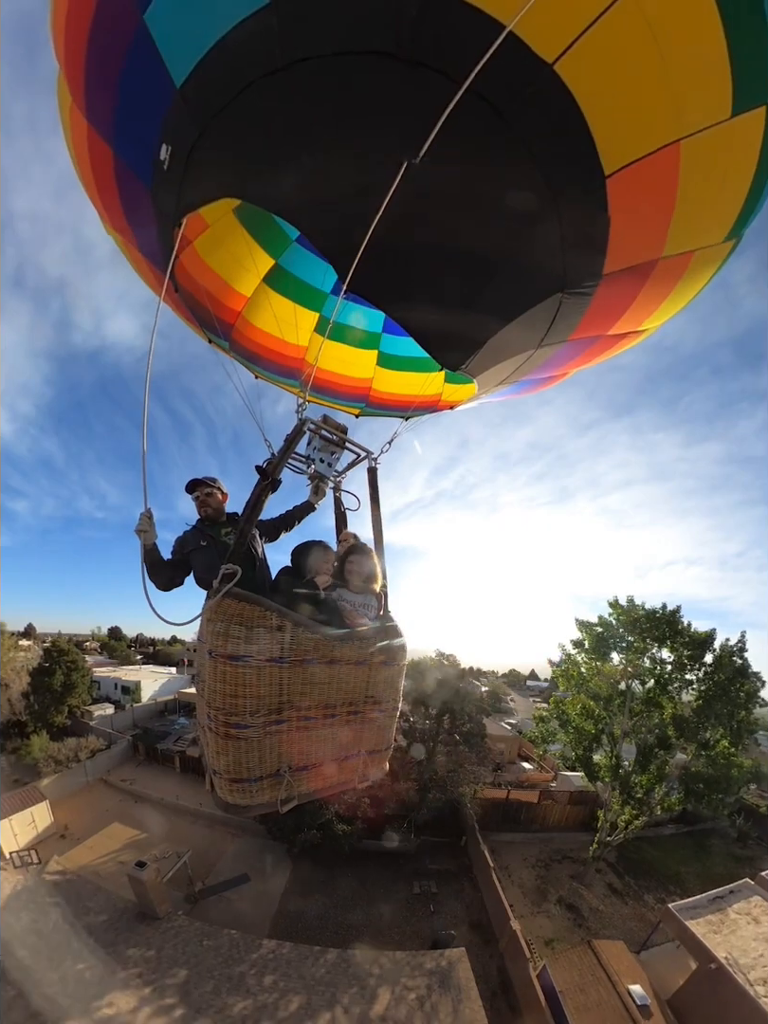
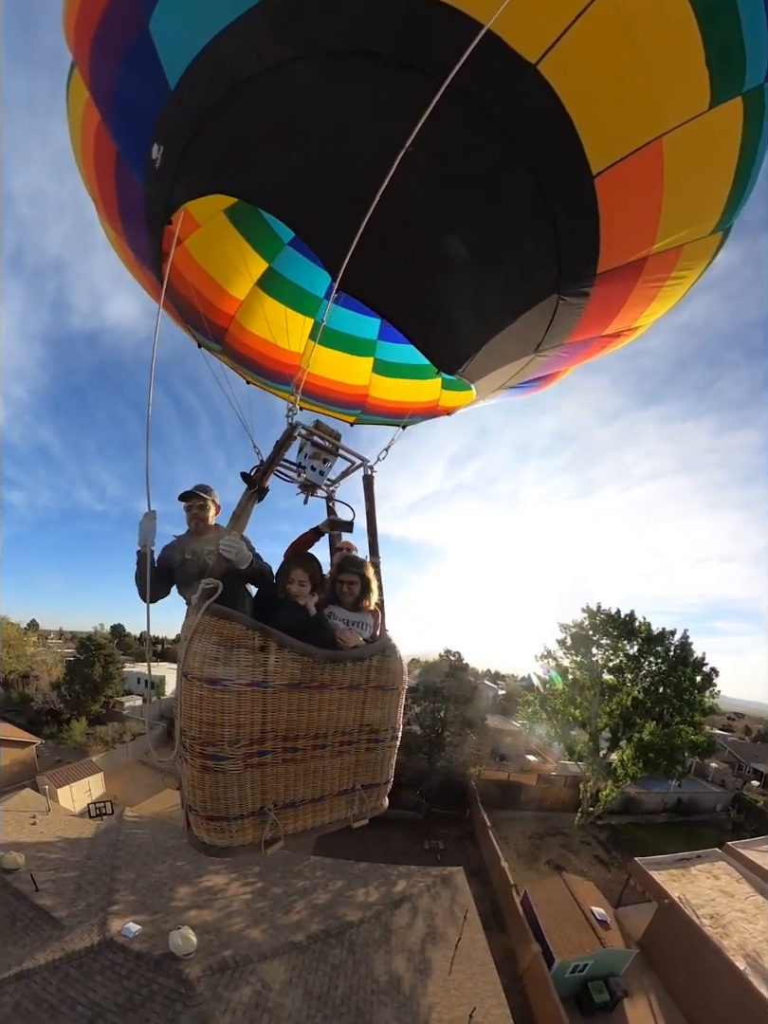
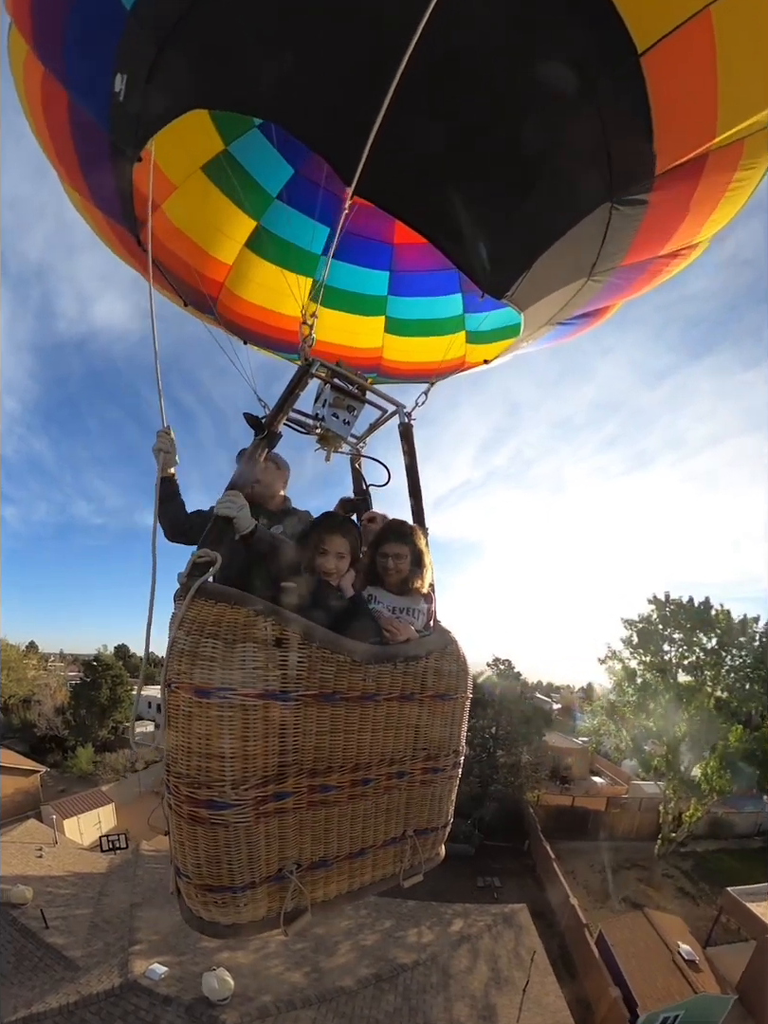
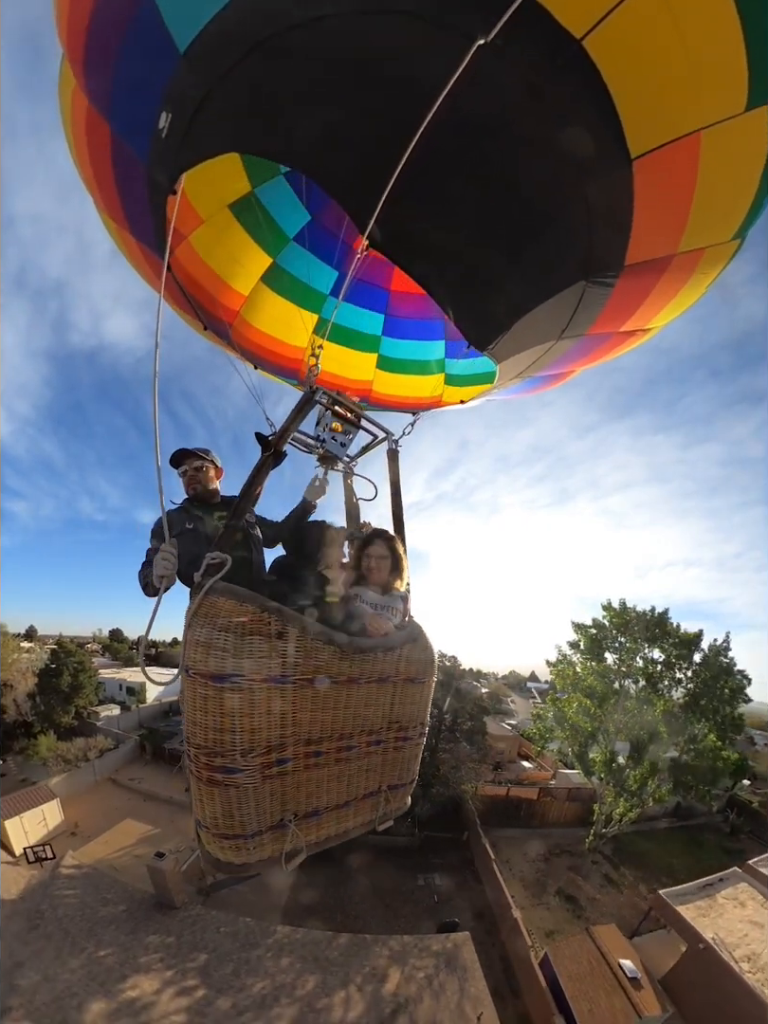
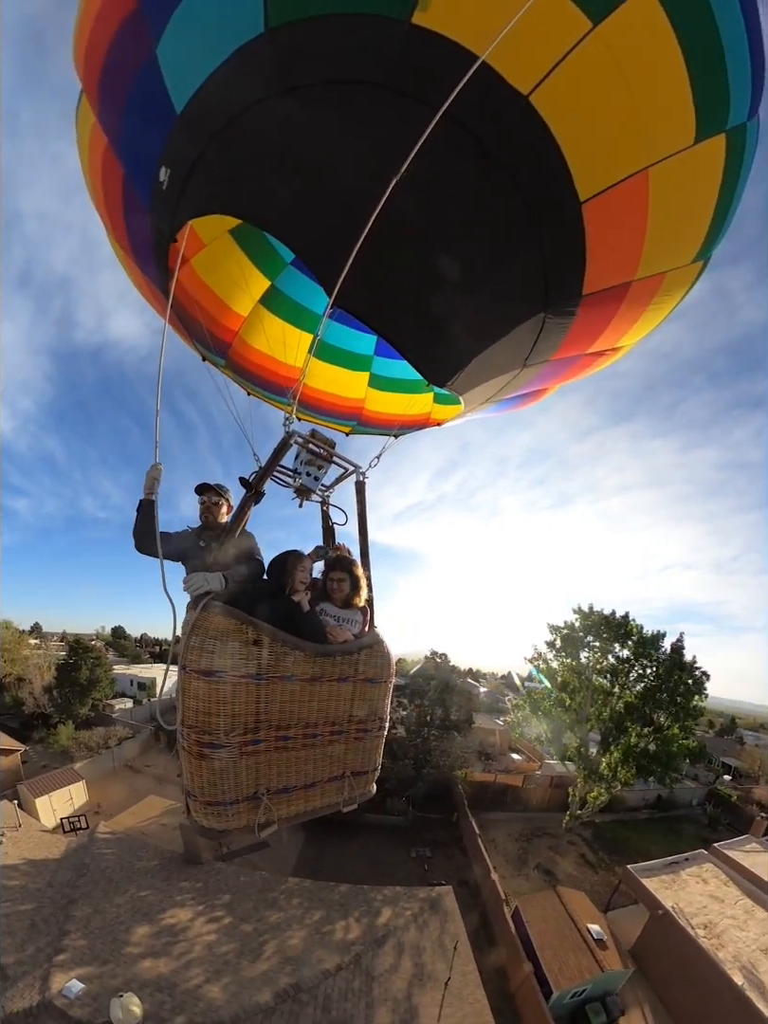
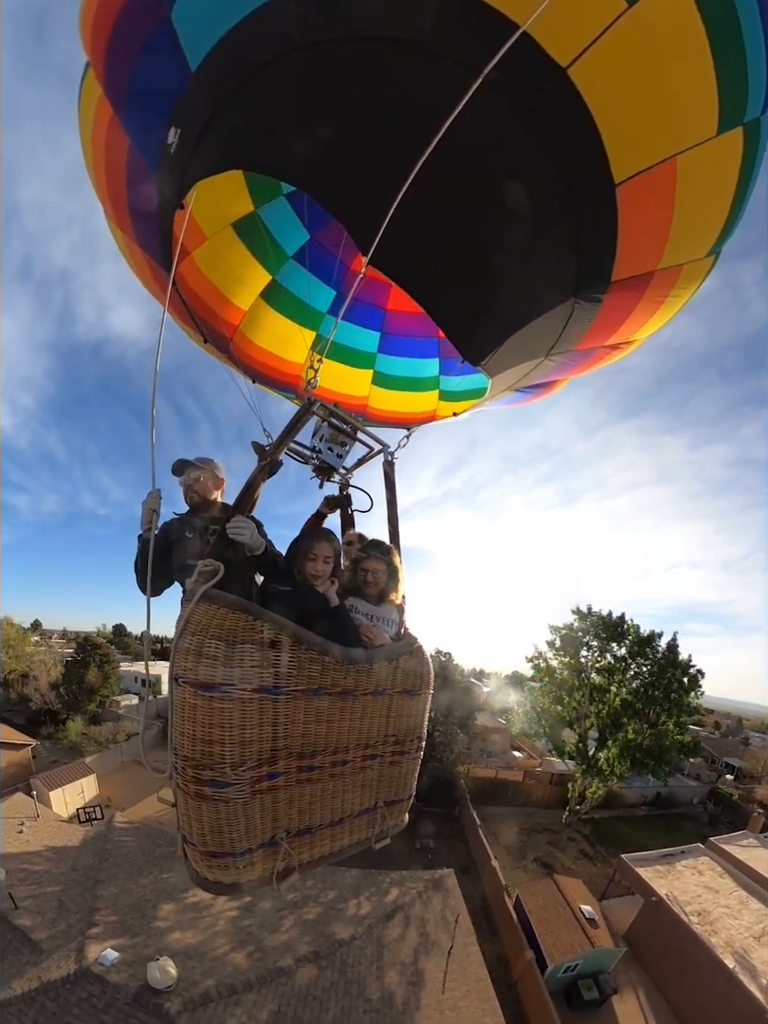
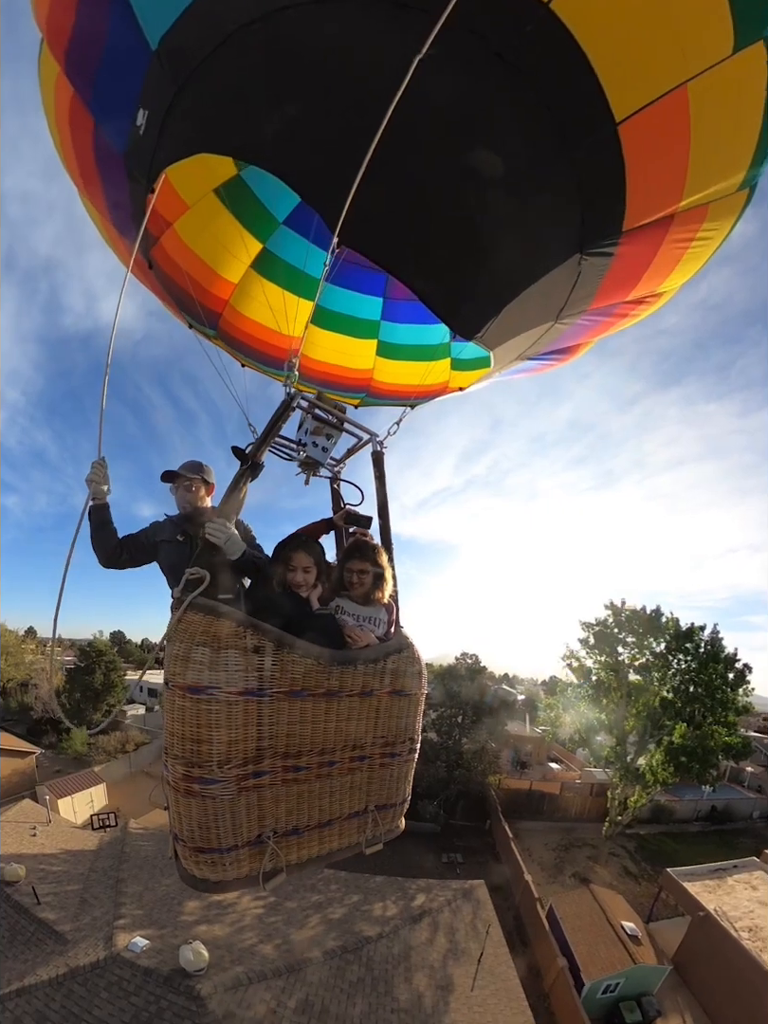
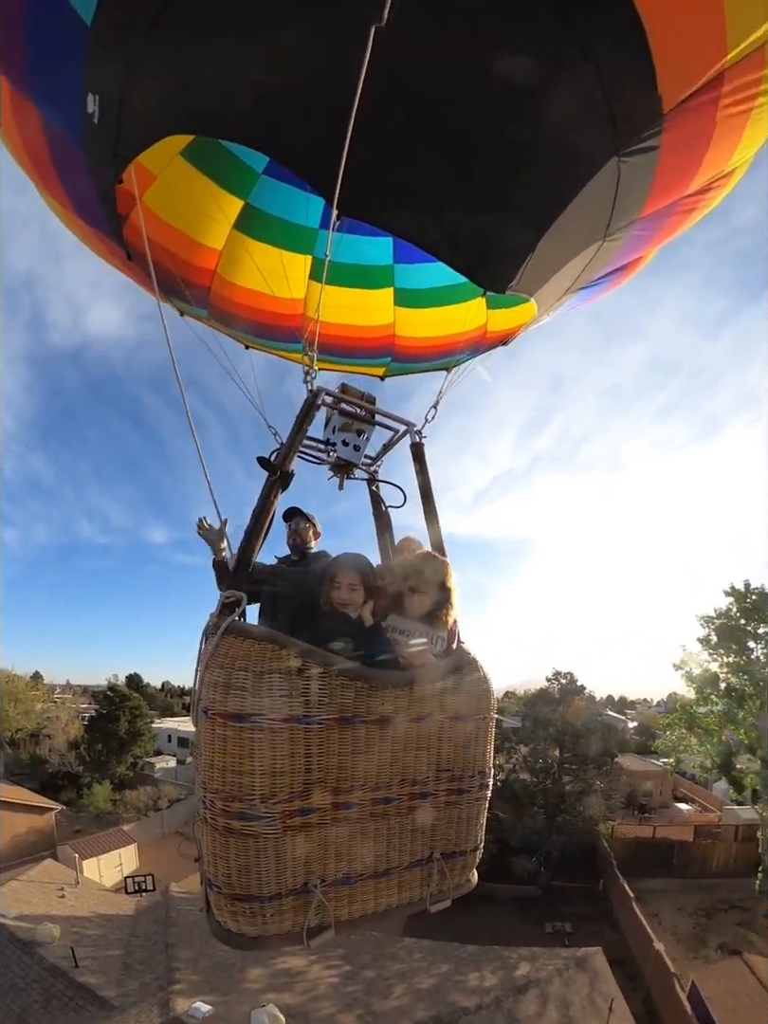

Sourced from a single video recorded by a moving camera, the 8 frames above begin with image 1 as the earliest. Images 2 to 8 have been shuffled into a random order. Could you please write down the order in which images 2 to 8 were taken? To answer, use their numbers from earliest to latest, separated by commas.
4, 5, 6, 2, 7, 3, 8
